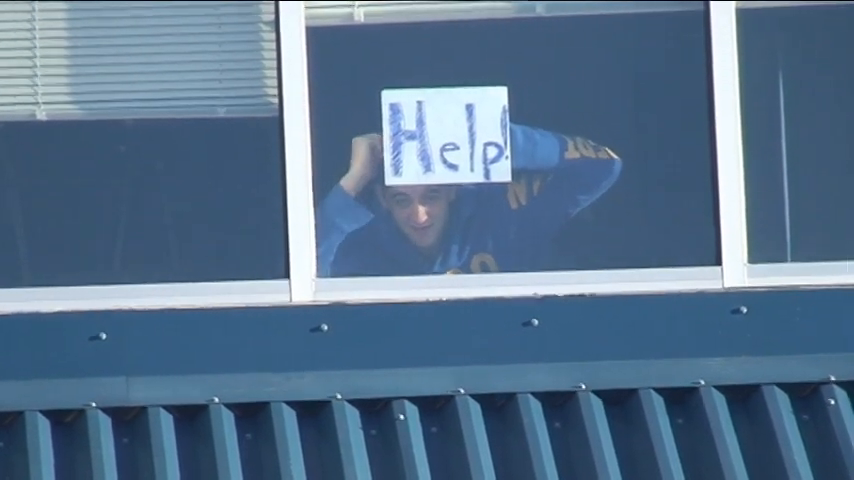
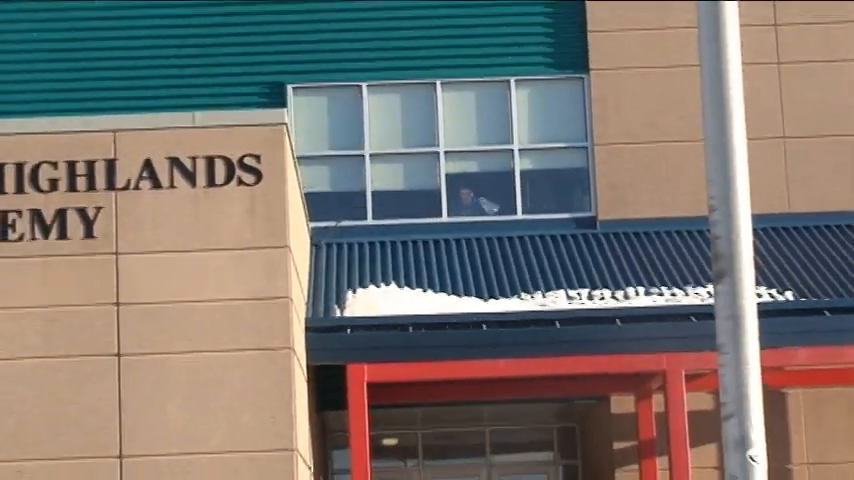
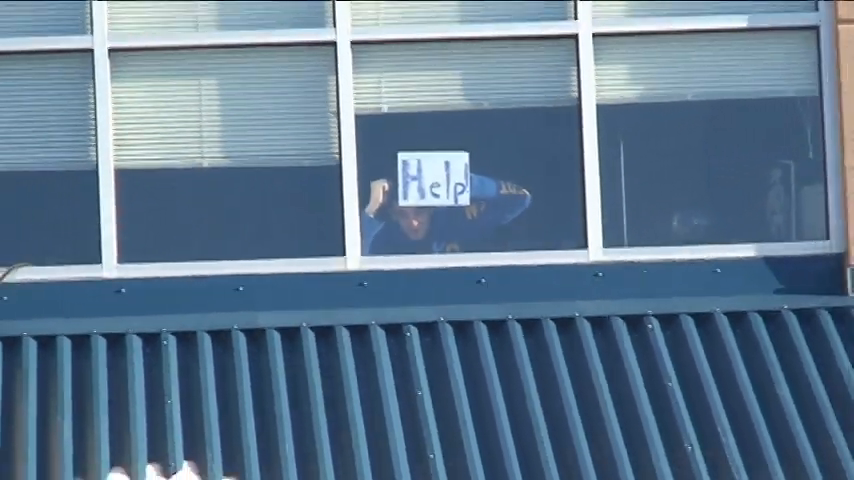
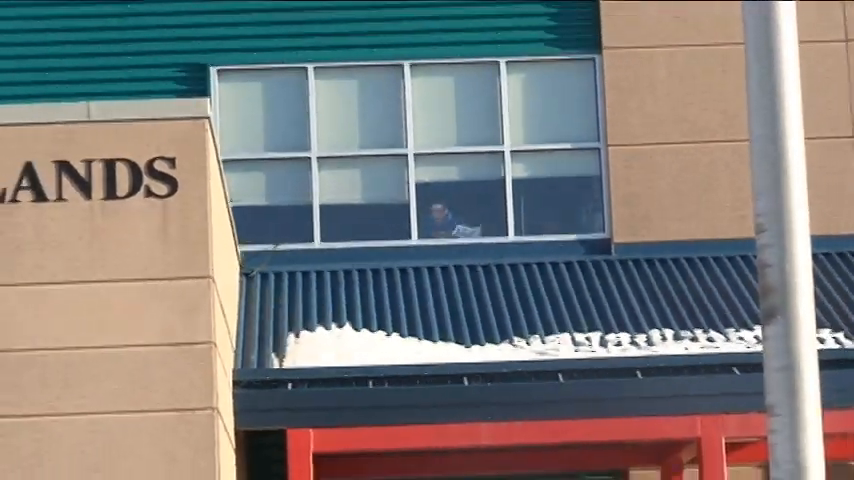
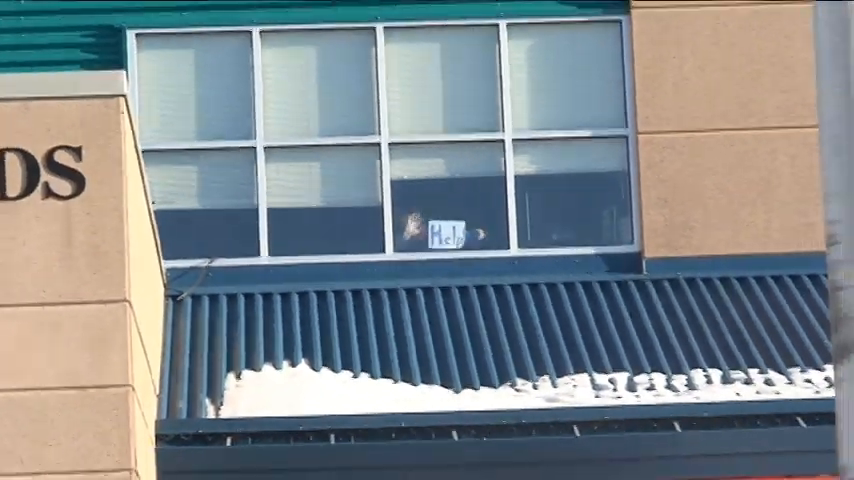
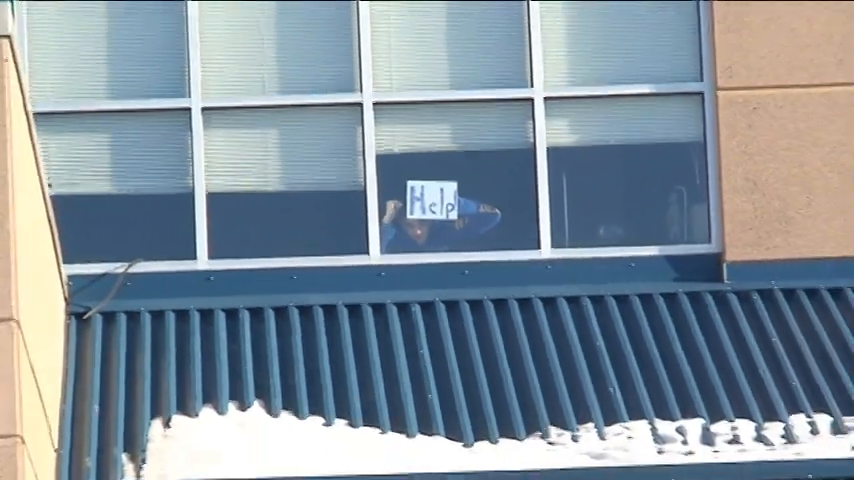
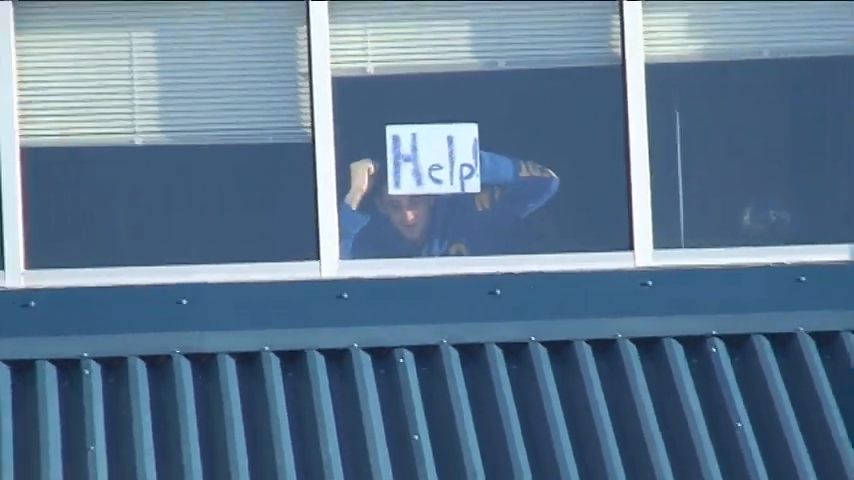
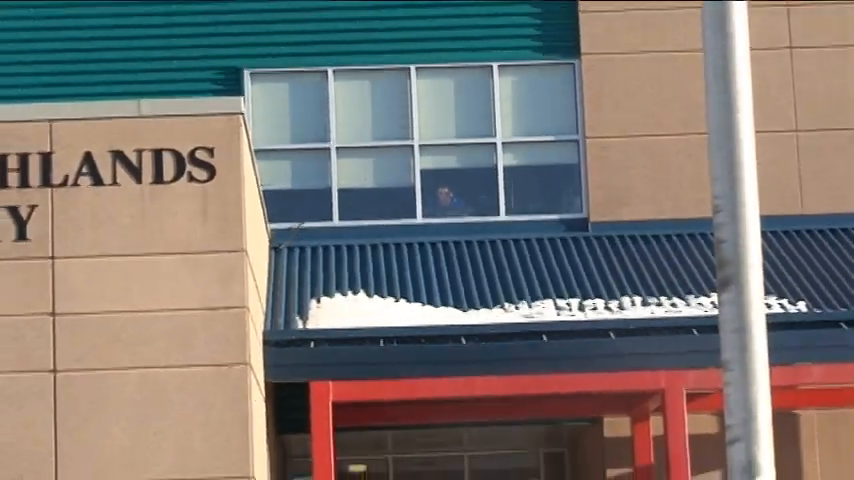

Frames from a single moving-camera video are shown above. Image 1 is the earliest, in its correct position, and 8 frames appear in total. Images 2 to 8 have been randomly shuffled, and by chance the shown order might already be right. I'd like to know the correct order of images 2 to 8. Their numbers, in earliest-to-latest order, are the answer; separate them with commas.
7, 3, 6, 5, 4, 8, 2
